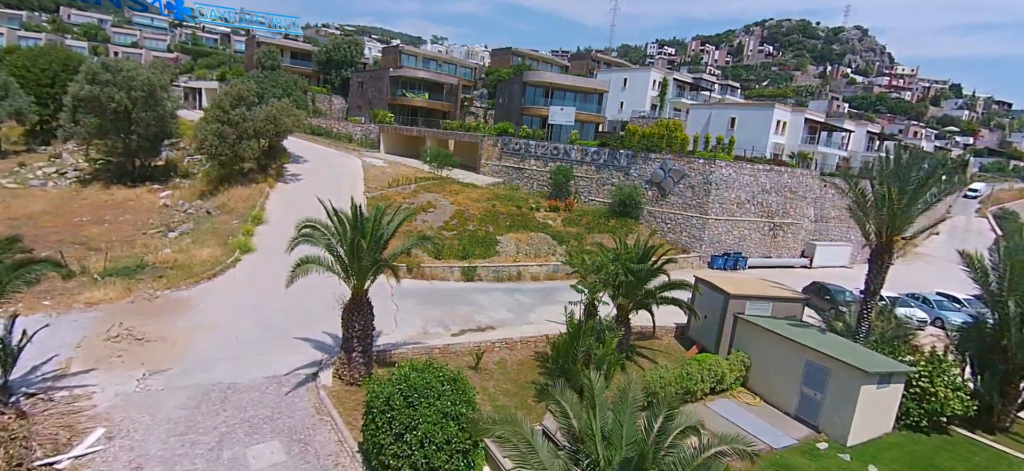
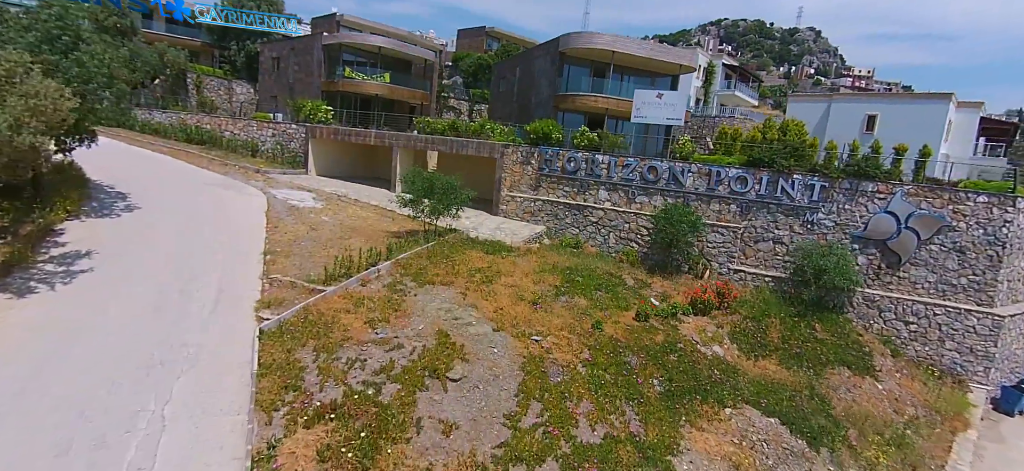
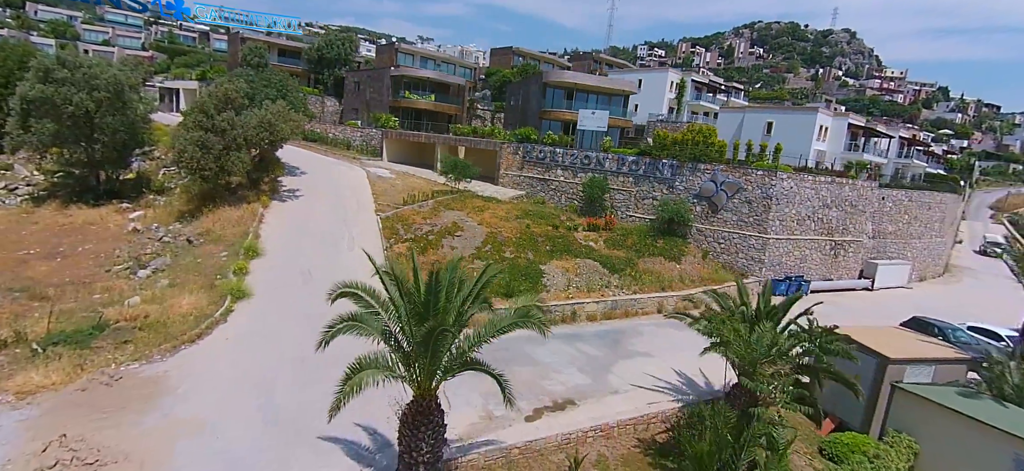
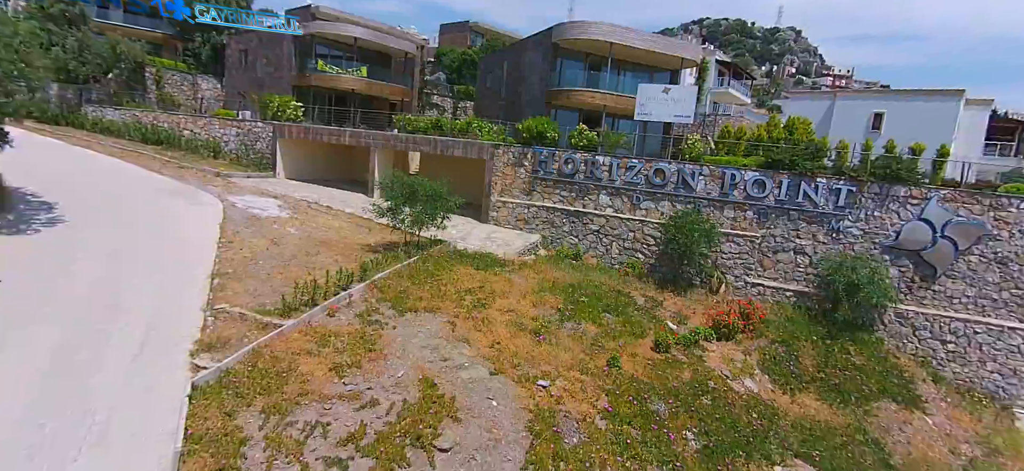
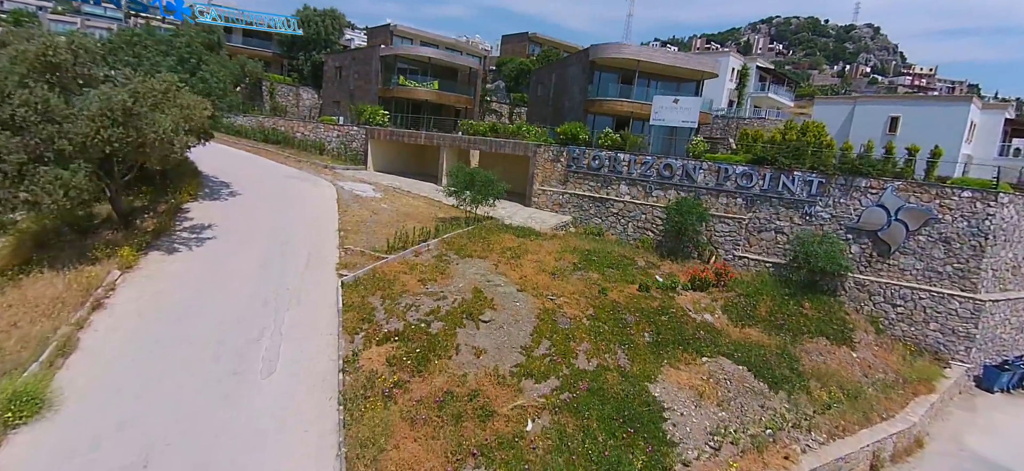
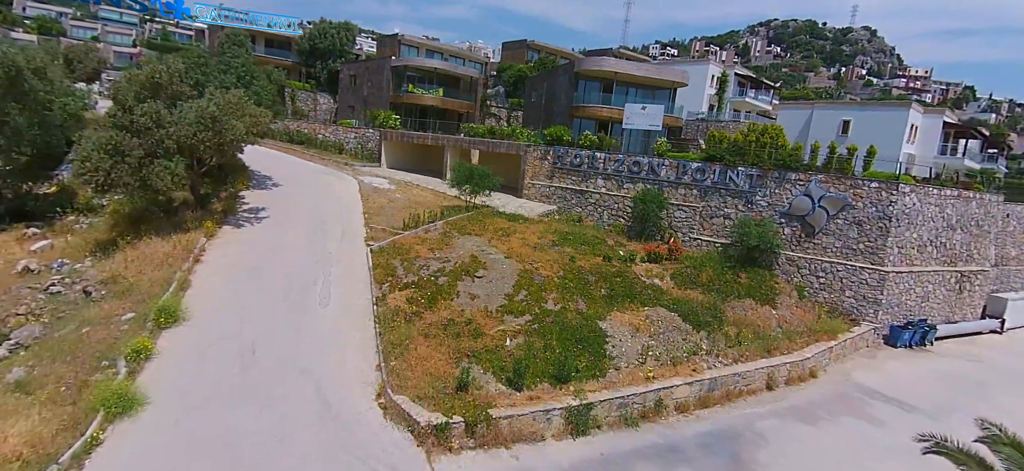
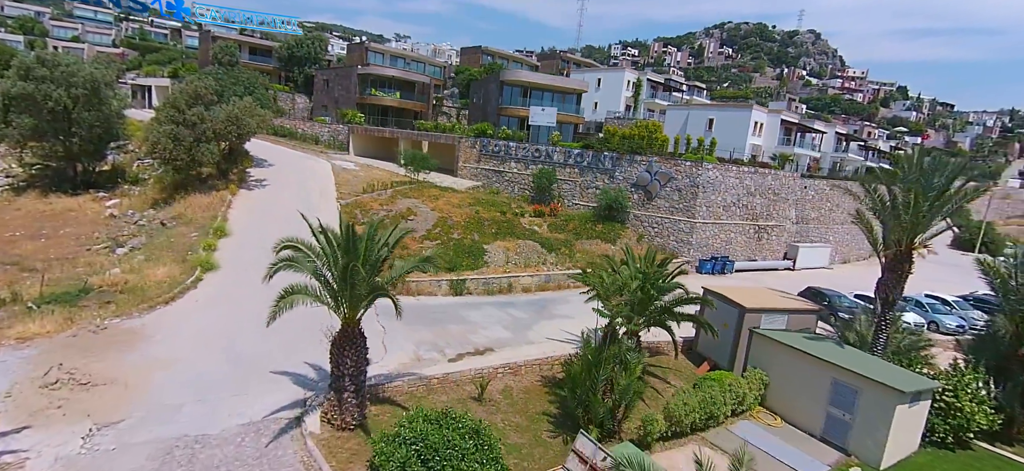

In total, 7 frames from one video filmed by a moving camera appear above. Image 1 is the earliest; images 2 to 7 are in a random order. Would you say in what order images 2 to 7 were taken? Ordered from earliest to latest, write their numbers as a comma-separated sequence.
7, 3, 6, 5, 2, 4
